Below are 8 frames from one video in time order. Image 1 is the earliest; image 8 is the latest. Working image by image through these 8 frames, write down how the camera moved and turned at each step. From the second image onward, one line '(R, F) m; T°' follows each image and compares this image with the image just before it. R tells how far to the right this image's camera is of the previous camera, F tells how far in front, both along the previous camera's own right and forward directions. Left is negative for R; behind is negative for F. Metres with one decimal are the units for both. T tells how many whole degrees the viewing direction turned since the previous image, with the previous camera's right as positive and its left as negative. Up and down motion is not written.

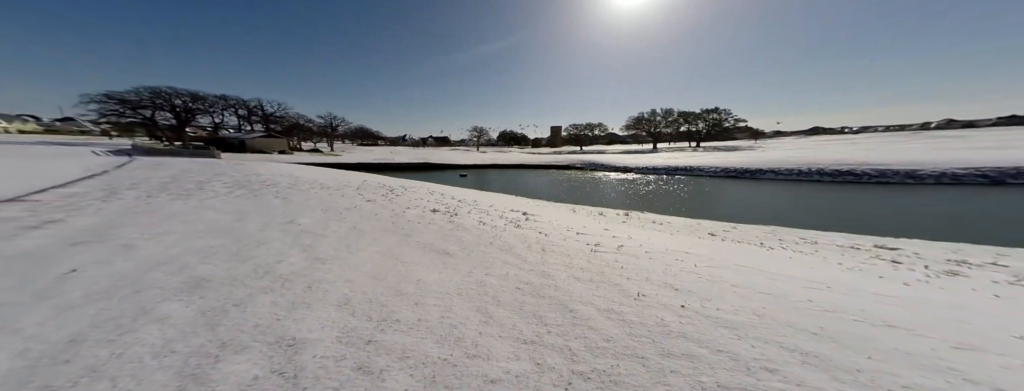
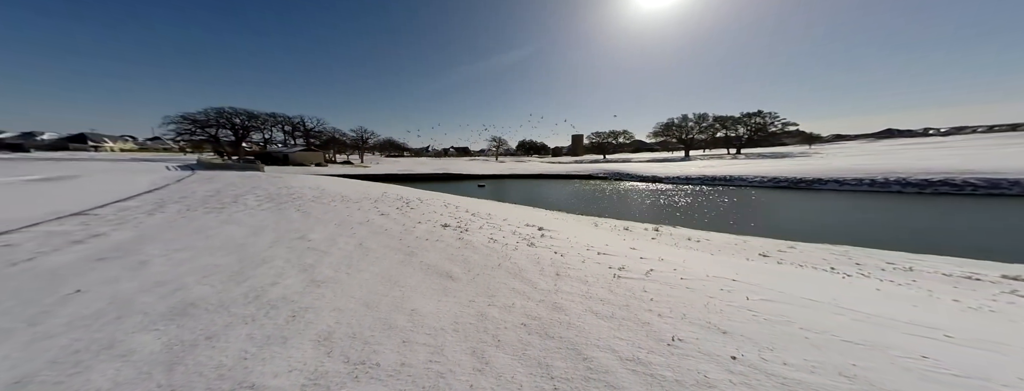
(+0.2, +0.3) m; -5°
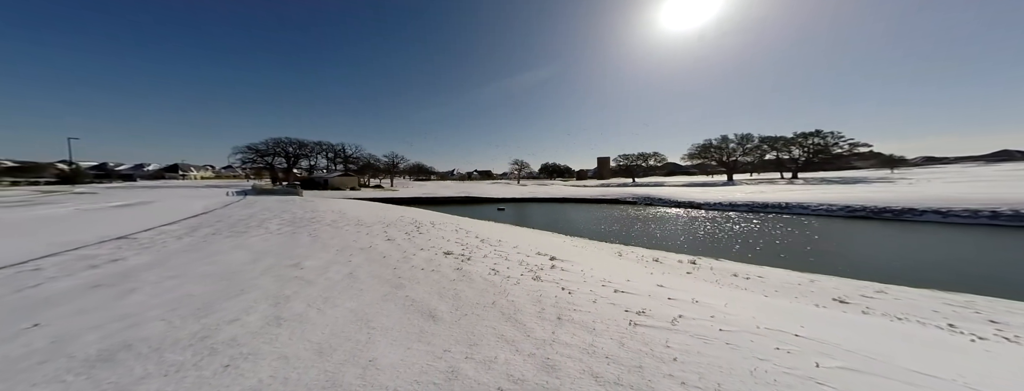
(+0.4, +0.4) m; -6°
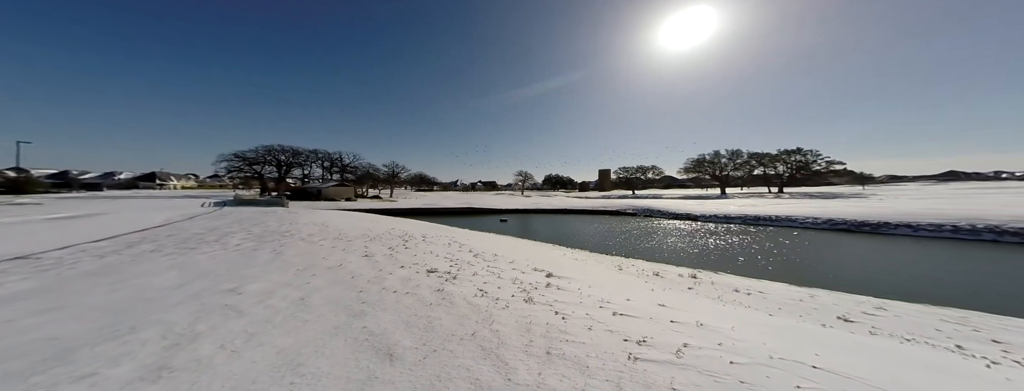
(+0.2, +0.5) m; +1°
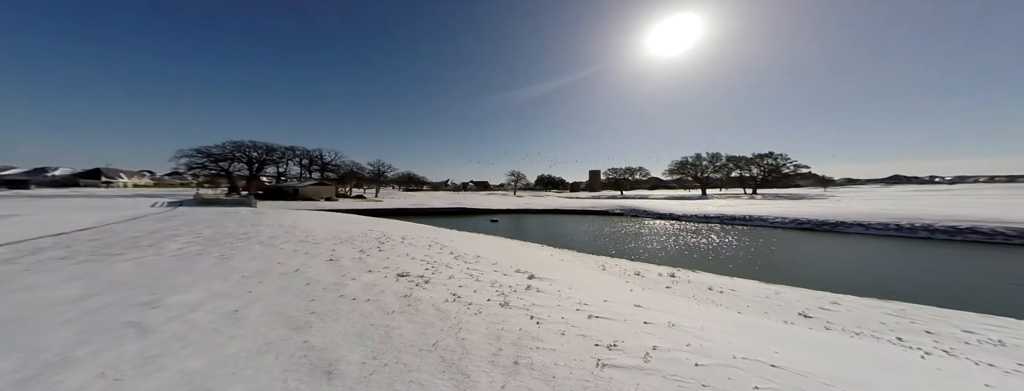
(+0.3, +0.1) m; +3°
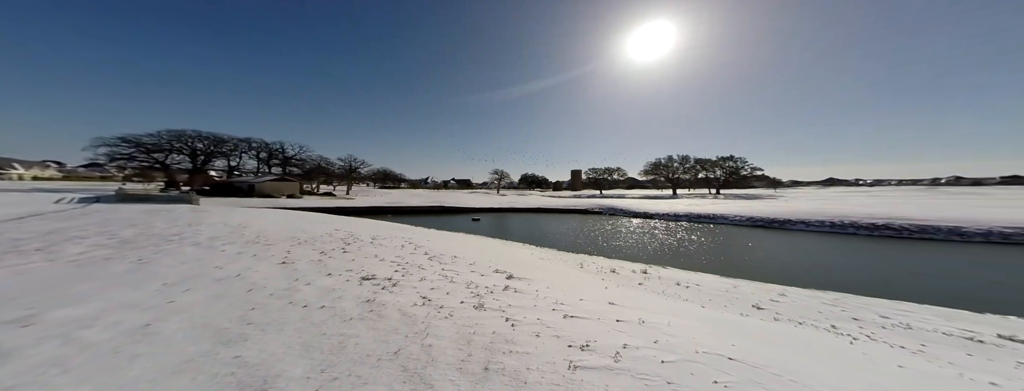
(+0.1, +0.2) m; +5°
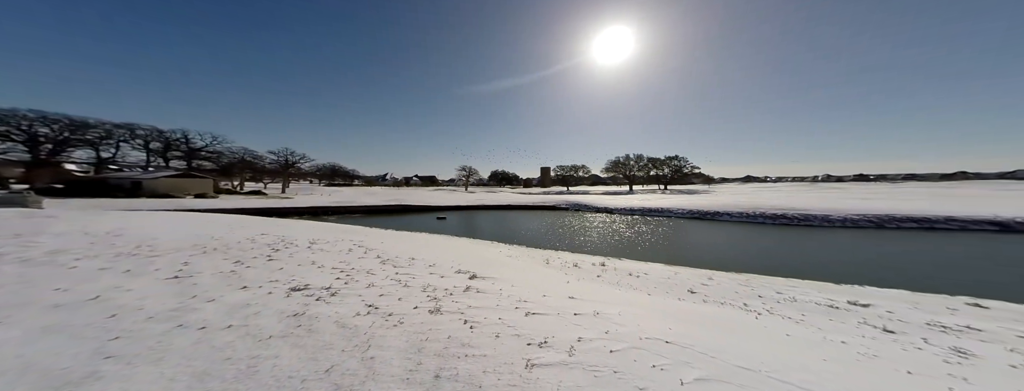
(+0.1, +0.1) m; +9°
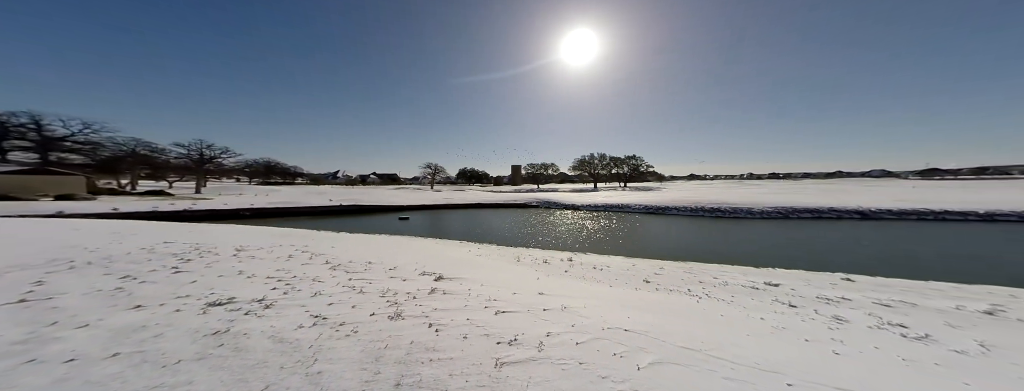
(+0.1, +0.1) m; +7°
